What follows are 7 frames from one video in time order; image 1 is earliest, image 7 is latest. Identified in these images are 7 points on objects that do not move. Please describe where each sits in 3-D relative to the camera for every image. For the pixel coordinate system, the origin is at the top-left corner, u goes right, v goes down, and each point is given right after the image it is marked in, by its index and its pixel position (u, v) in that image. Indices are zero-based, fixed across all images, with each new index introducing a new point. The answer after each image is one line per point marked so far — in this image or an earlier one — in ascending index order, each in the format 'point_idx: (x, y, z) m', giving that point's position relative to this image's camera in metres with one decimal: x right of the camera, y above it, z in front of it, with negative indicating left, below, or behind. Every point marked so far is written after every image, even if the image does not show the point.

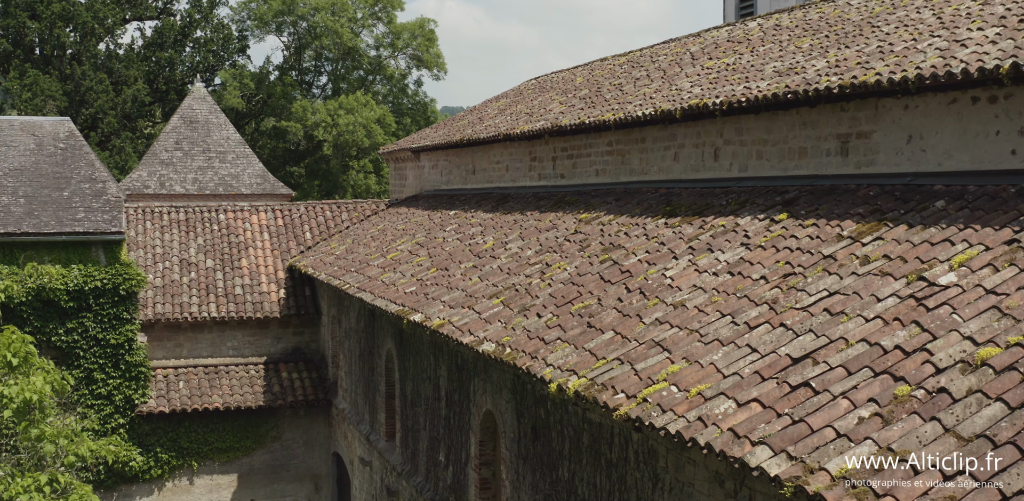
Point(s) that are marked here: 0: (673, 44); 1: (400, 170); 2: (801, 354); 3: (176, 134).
0: (+2.5, +3.3, +15.1) m
1: (-2.3, +1.7, +19.7) m
2: (+1.6, -0.6, +5.2) m
3: (-6.9, +2.4, +19.7) m
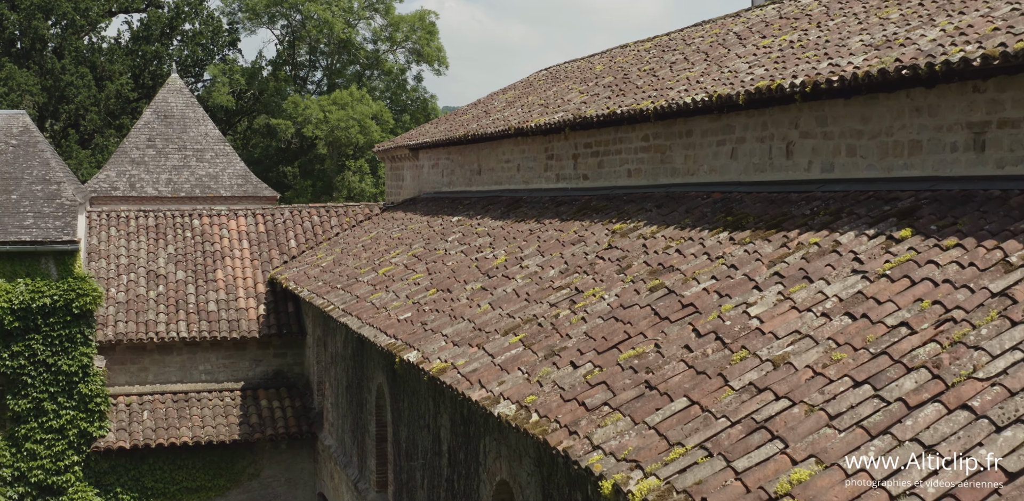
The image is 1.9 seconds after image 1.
0: (+2.7, +3.1, +13.2) m
1: (-2.1, +1.5, +17.8) m
2: (+1.7, -0.7, +3.3) m
3: (-6.7, +2.2, +17.8) m
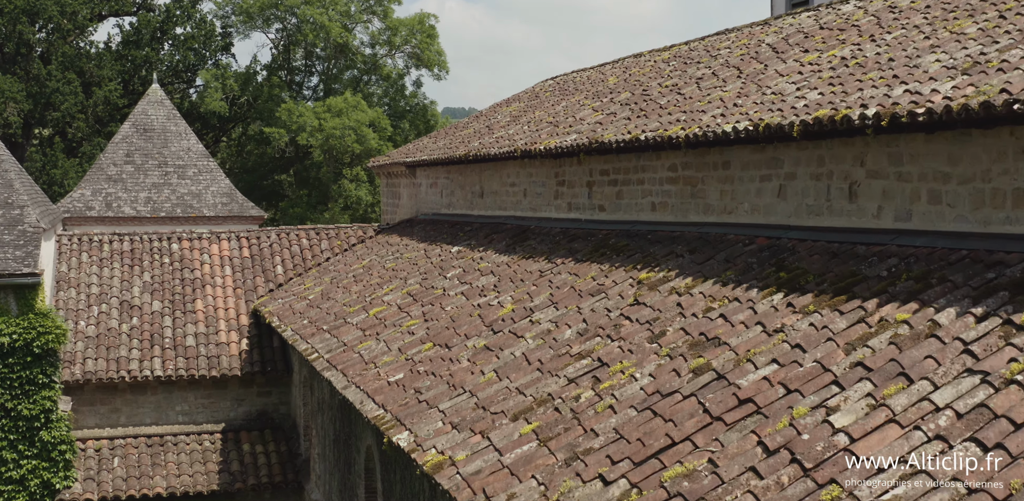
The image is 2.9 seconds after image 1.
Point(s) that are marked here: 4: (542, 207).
0: (+2.8, +2.7, +12.0) m
1: (-2.1, +1.1, +16.6) m
2: (+1.8, -1.1, +2.1) m
3: (-6.7, +1.8, +16.6) m
4: (+0.3, +0.5, +10.7) m
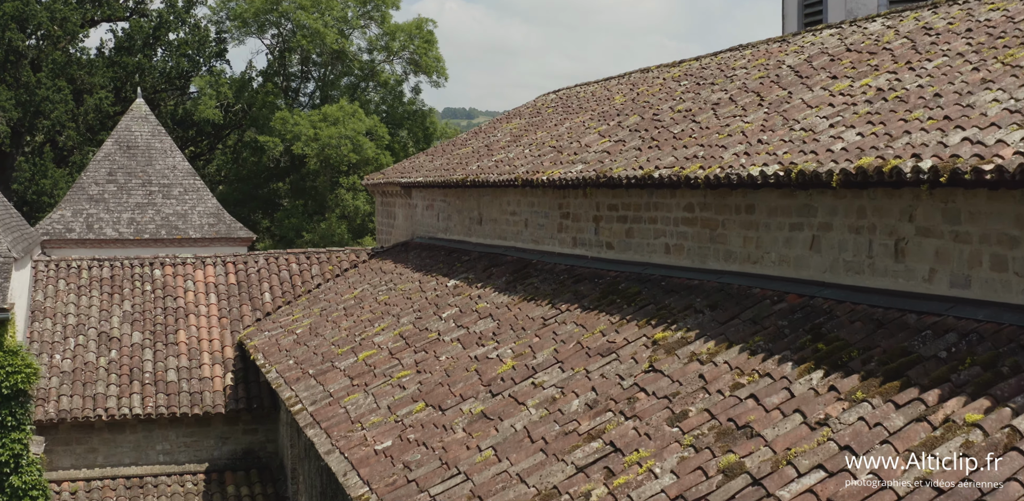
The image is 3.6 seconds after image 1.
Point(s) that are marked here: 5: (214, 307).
0: (+2.8, +2.3, +11.2) m
1: (-2.1, +0.7, +15.9) m
2: (+1.8, -1.5, +1.3) m
3: (-6.7, +1.4, +15.8) m
4: (+0.3, +0.1, +9.9) m
5: (-4.1, -0.8, +13.3) m
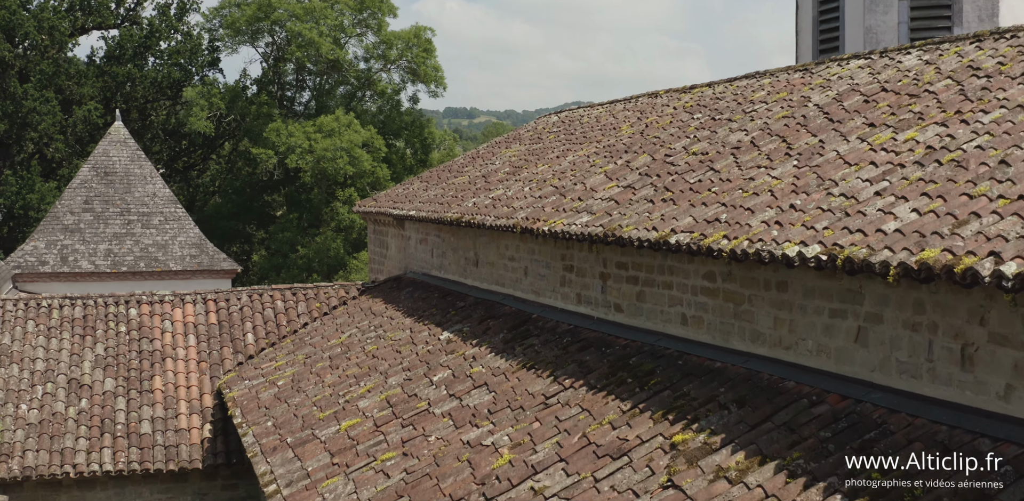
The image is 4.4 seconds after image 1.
0: (+2.7, +1.8, +10.4) m
1: (-2.1, +0.3, +15.0) m
2: (+1.8, -2.0, +0.5) m
3: (-6.7, +0.9, +15.0) m
4: (+0.3, -0.4, +9.1) m
5: (-4.2, -1.3, +12.5) m
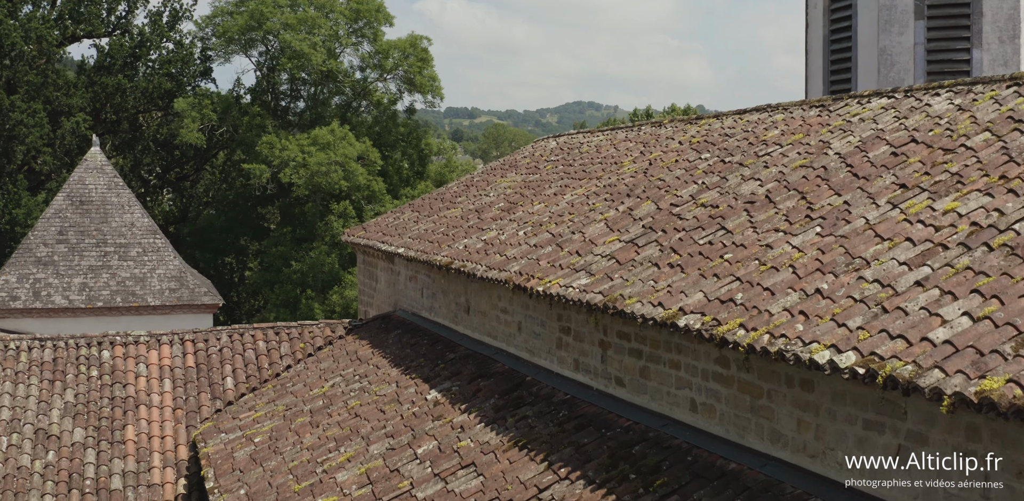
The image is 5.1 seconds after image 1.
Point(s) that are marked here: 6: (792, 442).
0: (+2.7, +1.3, +9.6) m
1: (-2.1, -0.2, +14.3) m
2: (+1.7, -2.5, -0.3) m
3: (-6.7, +0.4, +14.3) m
4: (+0.3, -0.9, +8.3) m
5: (-4.2, -1.8, +11.8) m
6: (+1.5, -1.0, +5.2) m
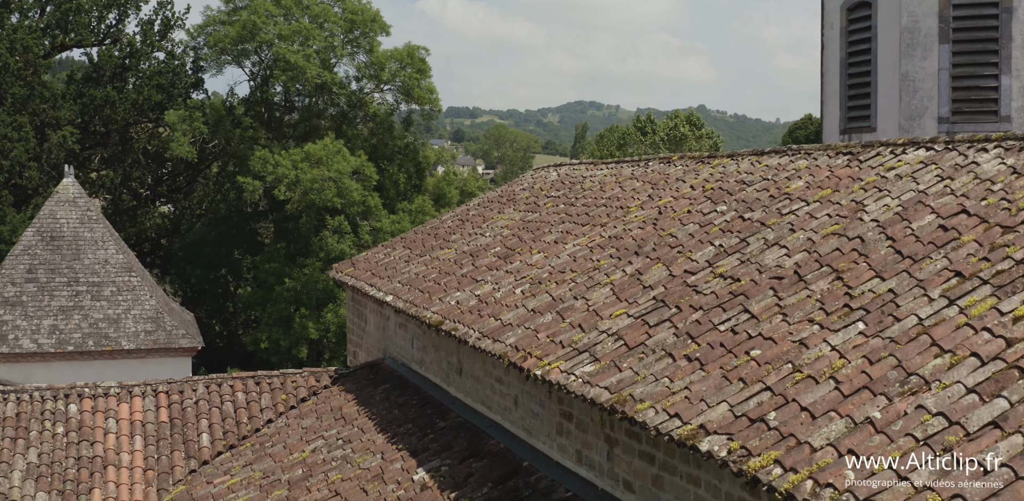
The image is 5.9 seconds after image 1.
0: (+2.6, +0.8, +8.8) m
1: (-2.1, -0.8, +13.4) m
2: (+1.6, -3.1, -1.1) m
3: (-6.7, -0.1, +13.4) m
4: (+0.2, -1.4, +7.5) m
5: (-4.2, -2.3, +10.9) m
6: (+1.5, -1.6, +4.4) m
